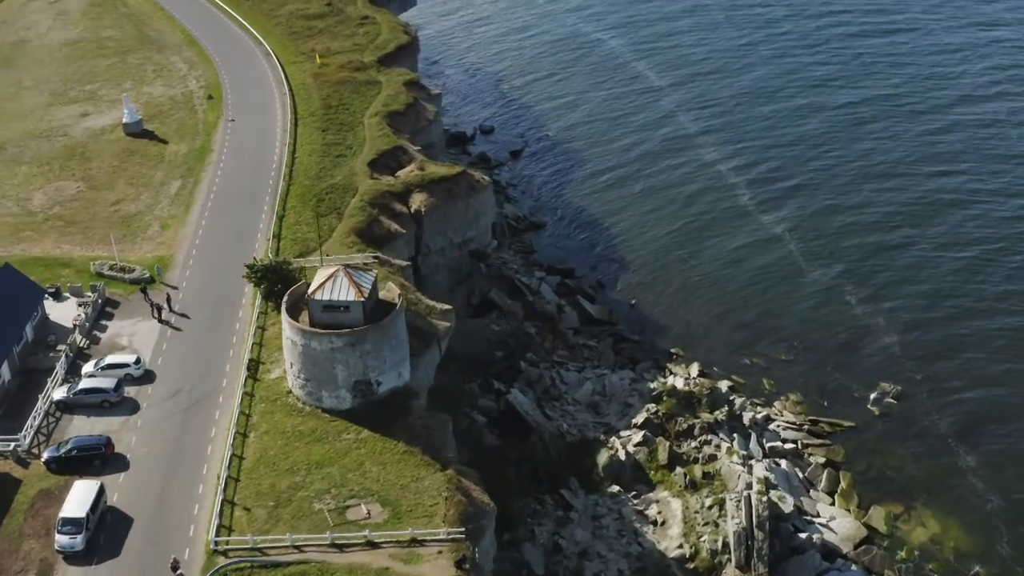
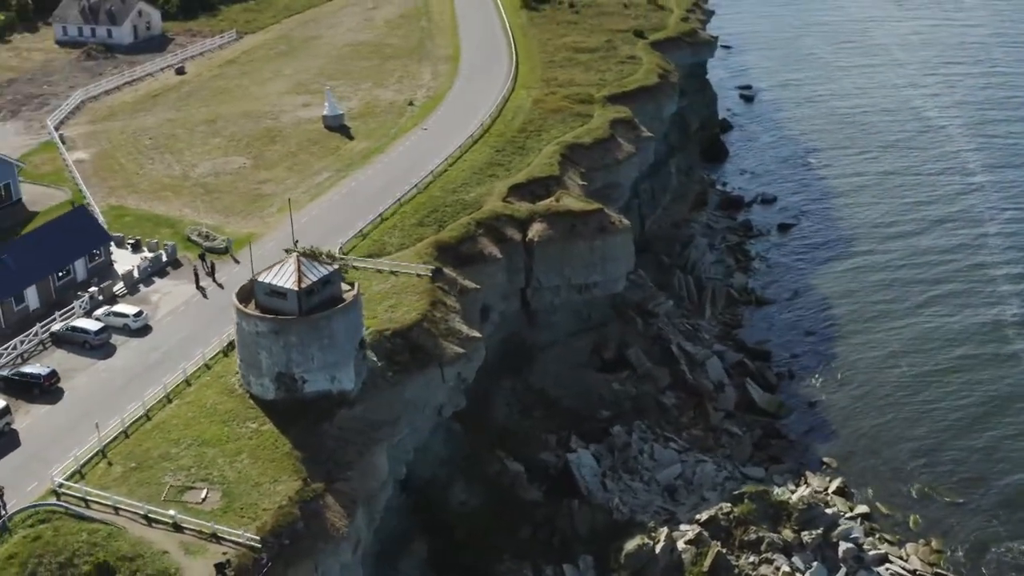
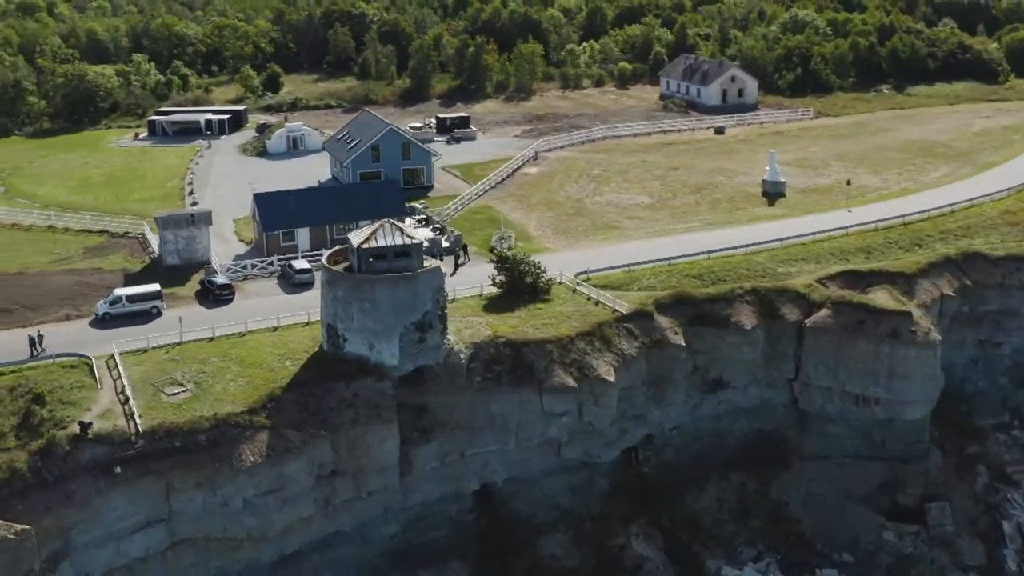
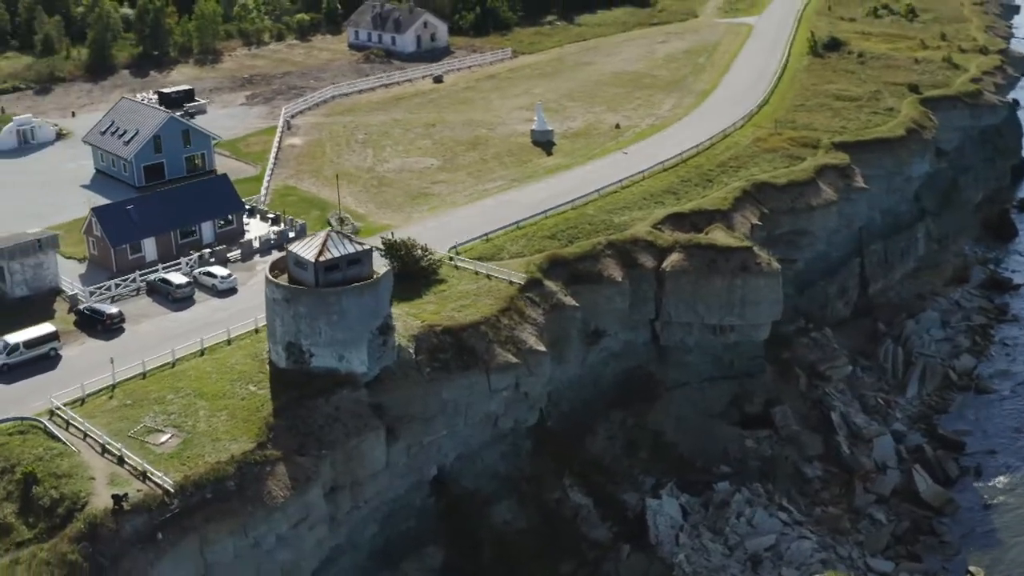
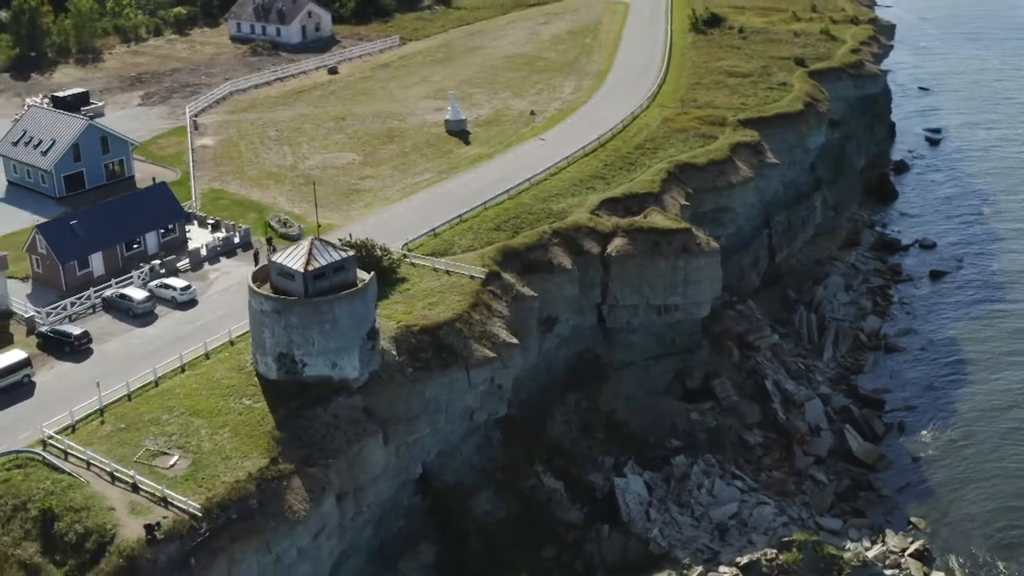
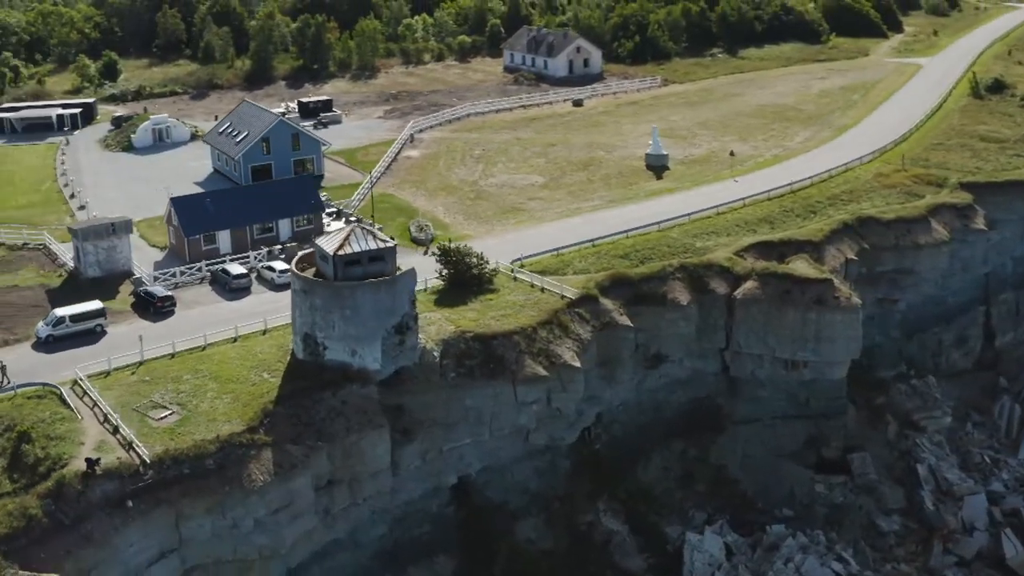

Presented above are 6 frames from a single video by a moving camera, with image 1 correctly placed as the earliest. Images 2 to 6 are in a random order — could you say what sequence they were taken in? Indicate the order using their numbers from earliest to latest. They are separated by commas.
2, 5, 4, 6, 3
